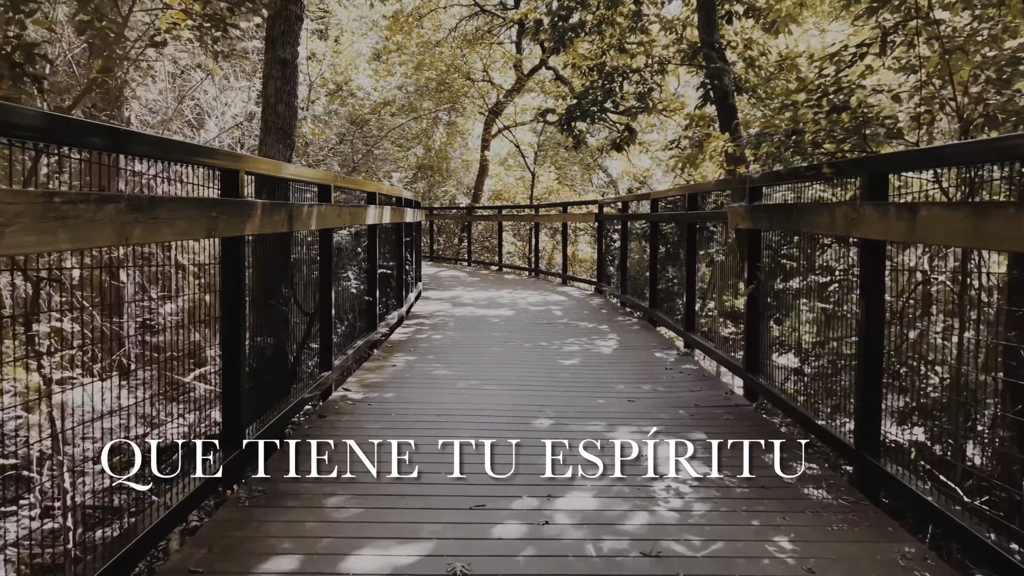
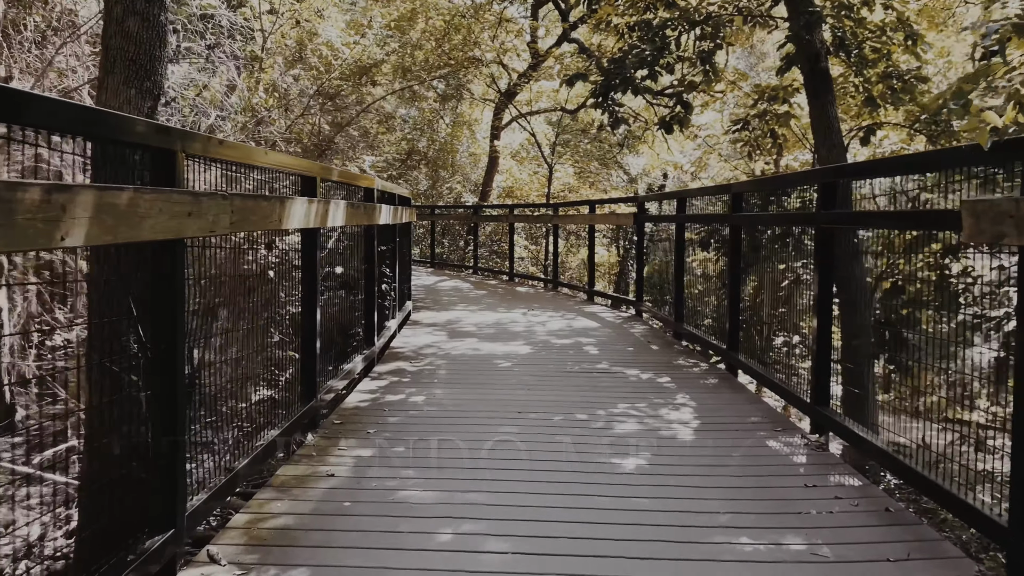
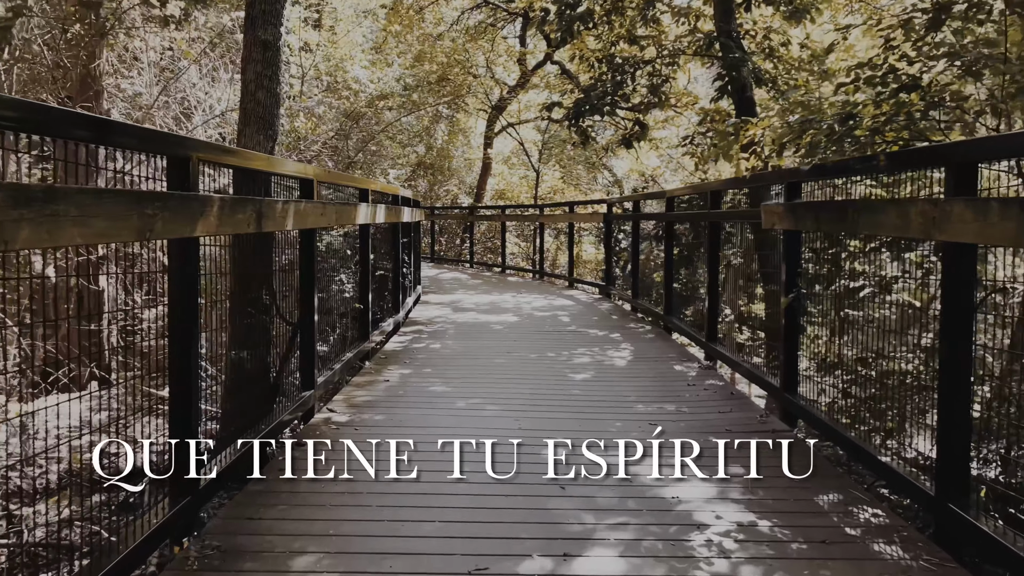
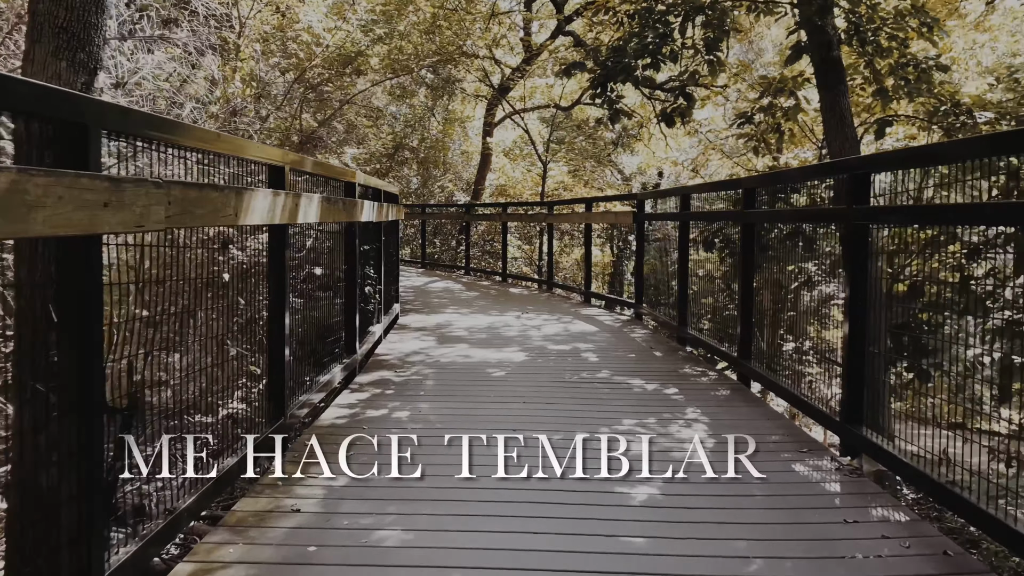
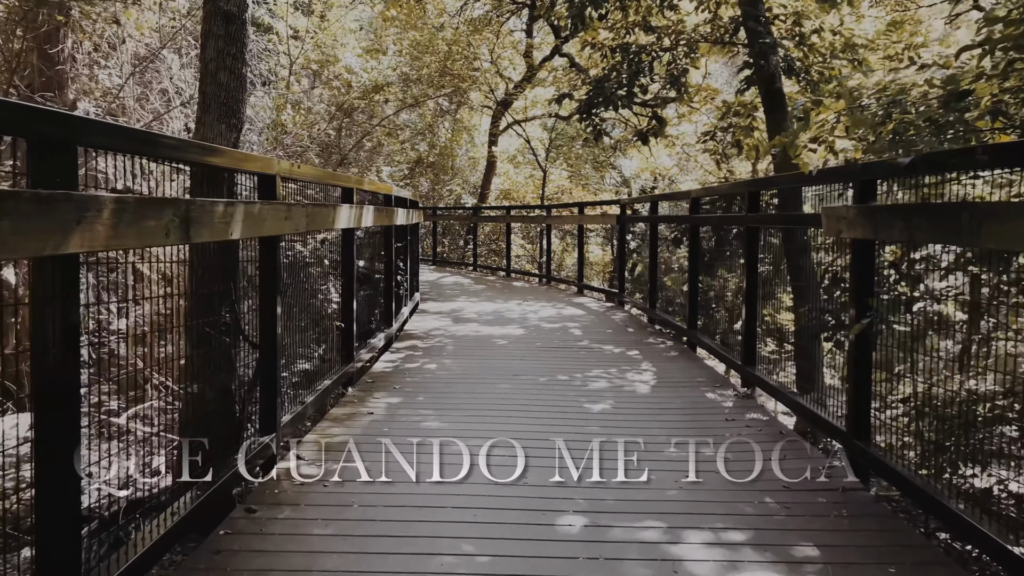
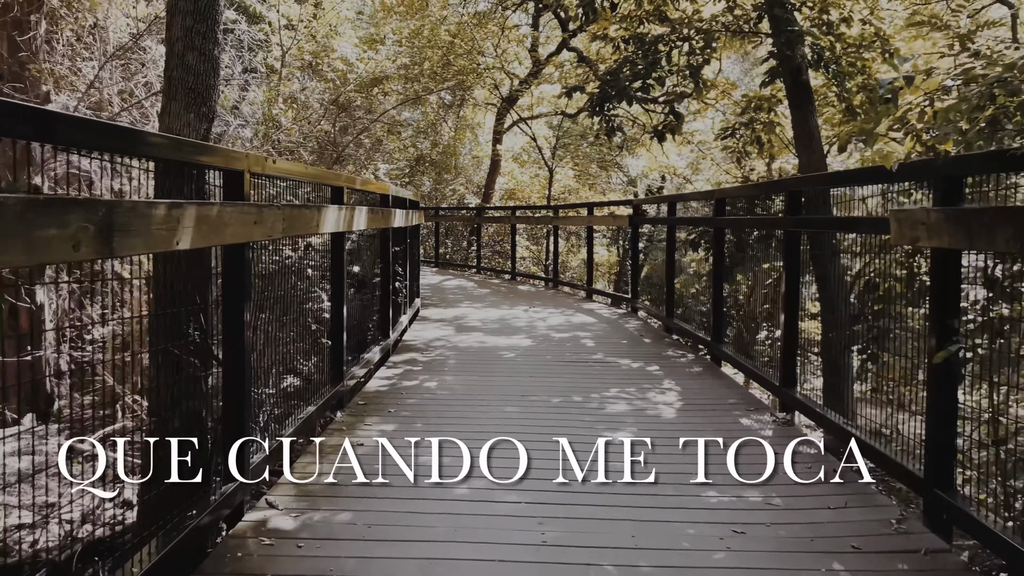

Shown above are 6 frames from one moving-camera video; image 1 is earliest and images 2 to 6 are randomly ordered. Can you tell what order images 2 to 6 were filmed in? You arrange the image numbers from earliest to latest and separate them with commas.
3, 5, 6, 2, 4
